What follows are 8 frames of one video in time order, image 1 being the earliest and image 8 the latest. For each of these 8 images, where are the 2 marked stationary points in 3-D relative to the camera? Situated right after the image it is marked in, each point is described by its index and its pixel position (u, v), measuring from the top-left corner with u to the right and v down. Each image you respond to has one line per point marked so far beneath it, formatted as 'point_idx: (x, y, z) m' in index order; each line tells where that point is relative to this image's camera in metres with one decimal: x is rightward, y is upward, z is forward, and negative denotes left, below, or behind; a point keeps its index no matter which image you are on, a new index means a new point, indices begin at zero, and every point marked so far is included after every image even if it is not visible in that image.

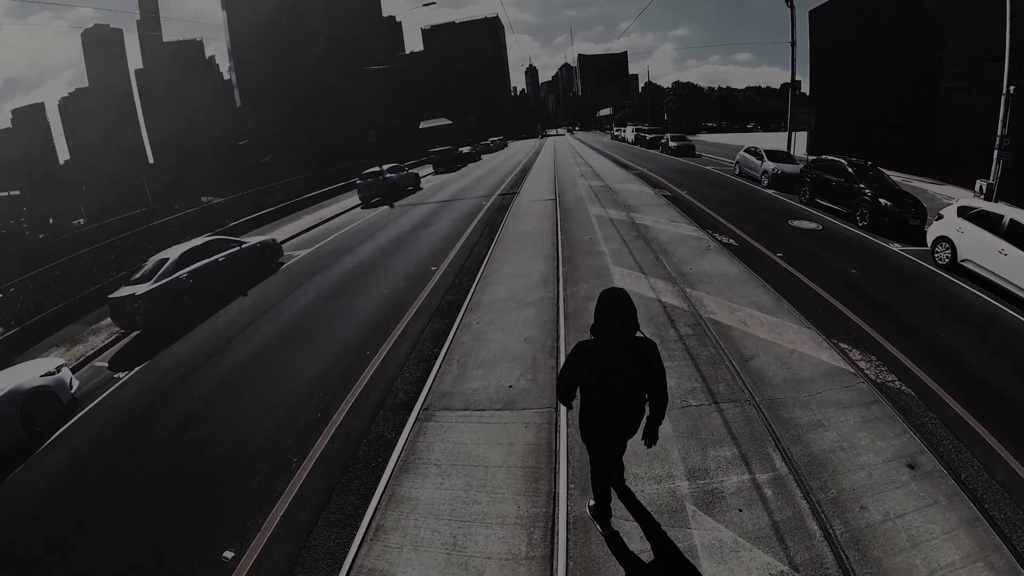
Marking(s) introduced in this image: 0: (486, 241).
0: (-0.7, +1.2, +12.9) m
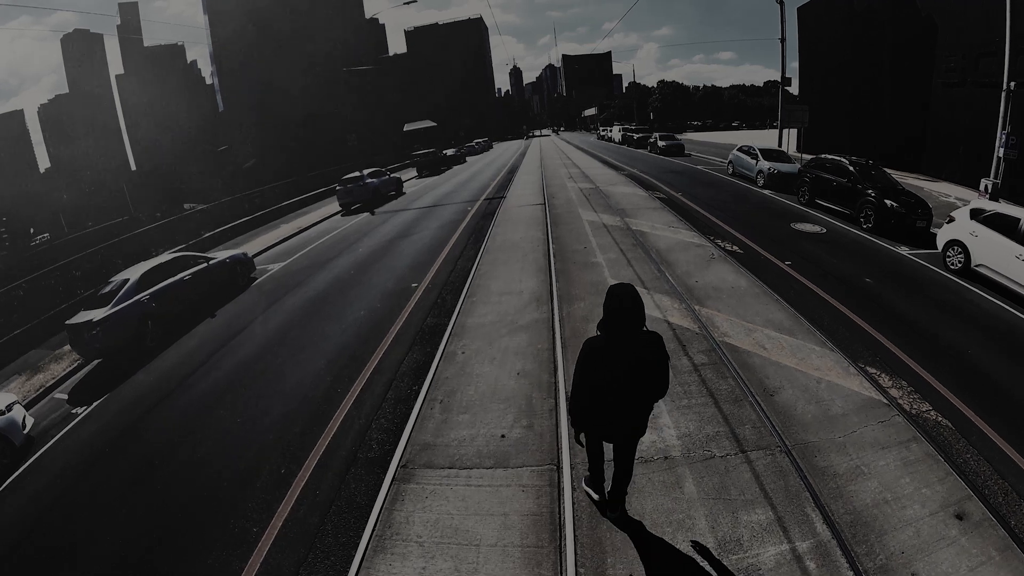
0: (-1.0, +0.9, +12.0) m
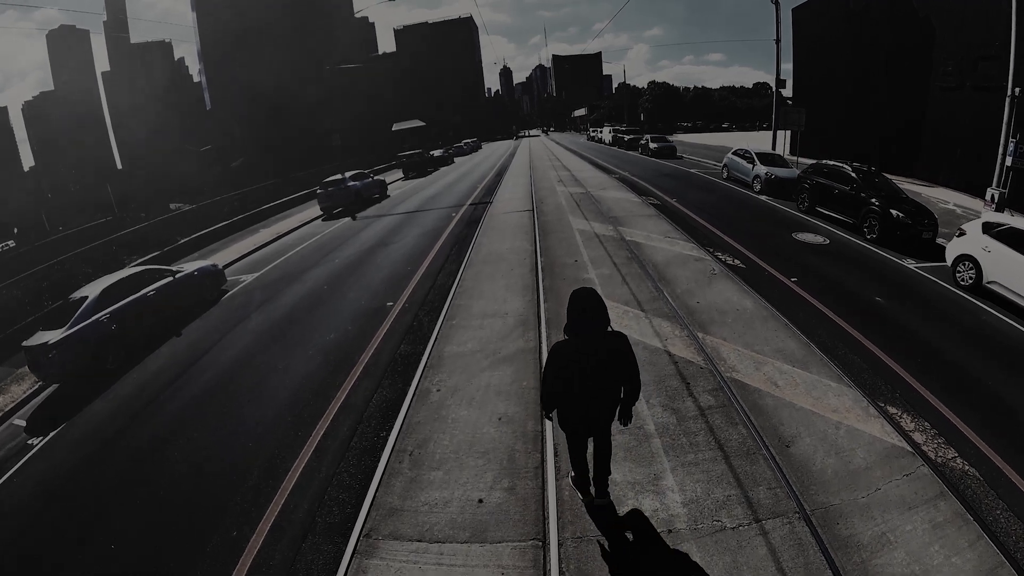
0: (-1.3, +0.5, +11.3) m
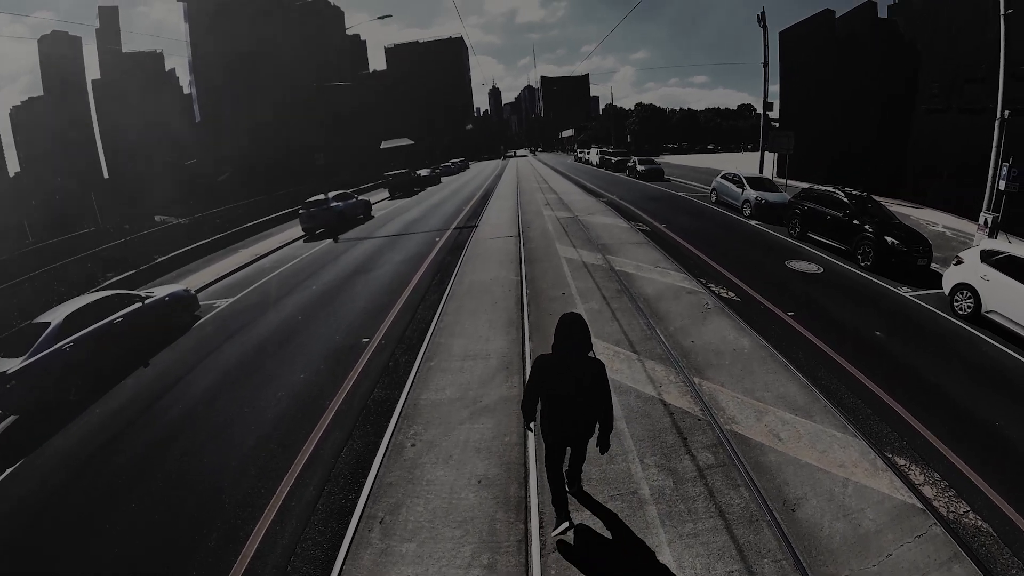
0: (-1.7, -0.2, +10.7) m
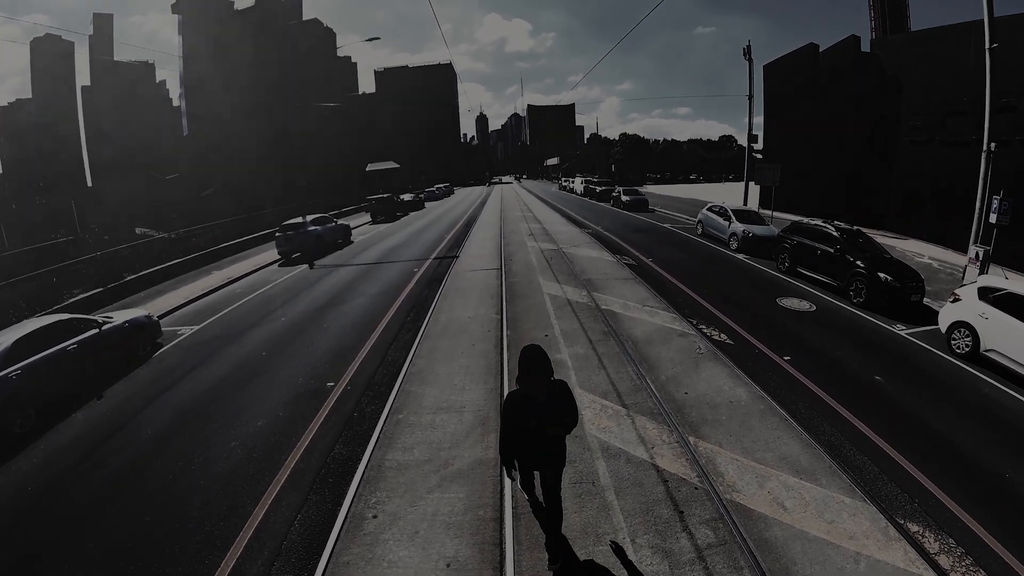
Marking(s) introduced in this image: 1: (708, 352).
0: (-2.1, -0.9, +10.0) m
1: (+3.5, -1.1, +8.8) m
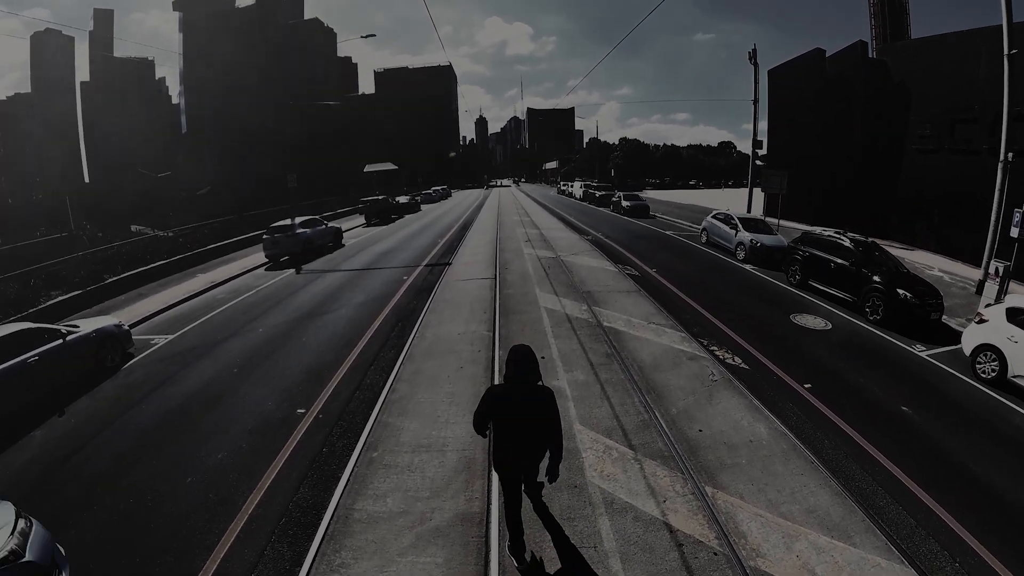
0: (-2.2, -1.2, +9.2) m
1: (+3.4, -1.4, +7.9) m
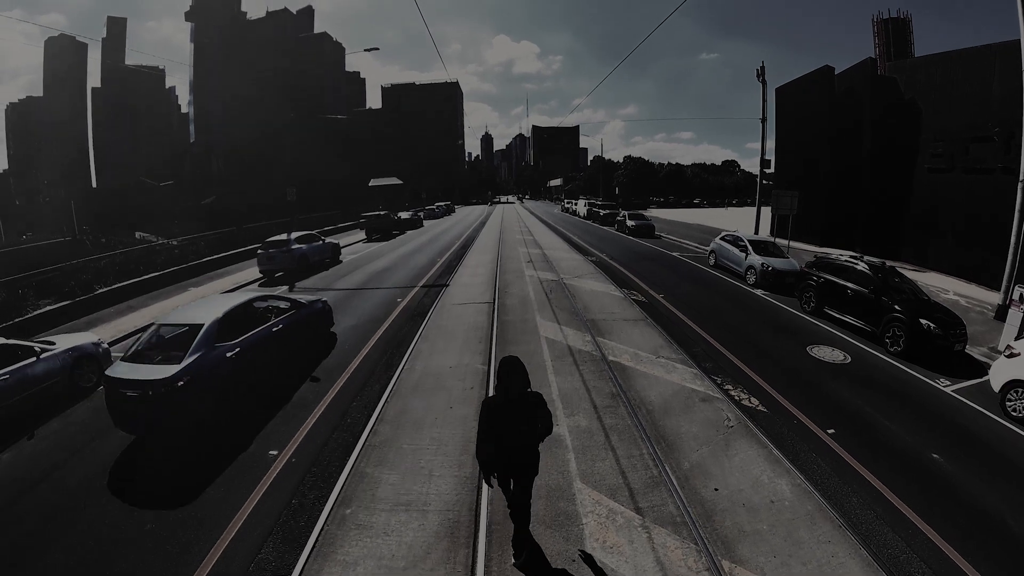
0: (-2.2, -1.6, +8.5) m
1: (+3.3, -2.0, +7.2) m
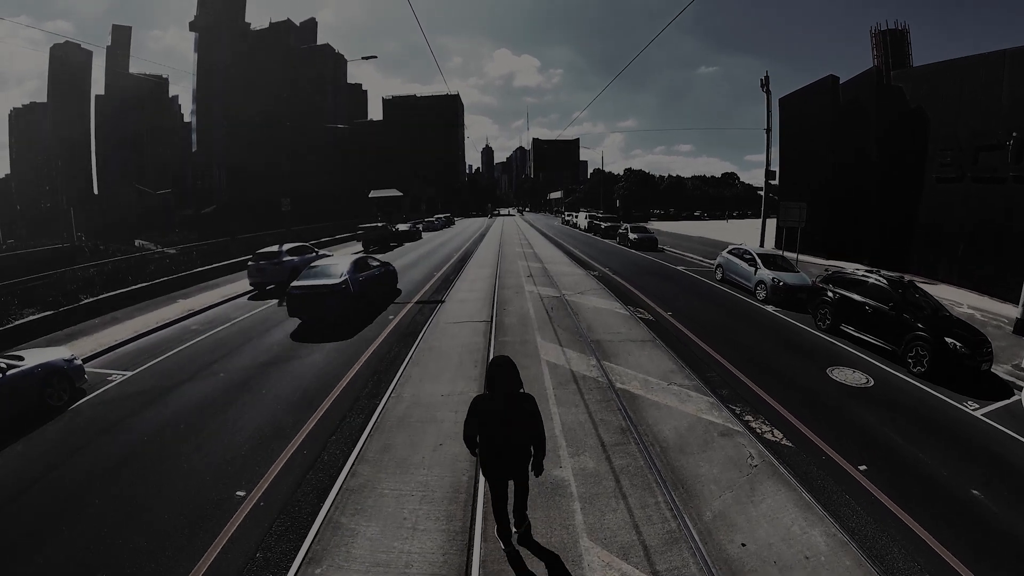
0: (-2.3, -1.9, +7.8) m
1: (+3.3, -2.3, +6.5) m
